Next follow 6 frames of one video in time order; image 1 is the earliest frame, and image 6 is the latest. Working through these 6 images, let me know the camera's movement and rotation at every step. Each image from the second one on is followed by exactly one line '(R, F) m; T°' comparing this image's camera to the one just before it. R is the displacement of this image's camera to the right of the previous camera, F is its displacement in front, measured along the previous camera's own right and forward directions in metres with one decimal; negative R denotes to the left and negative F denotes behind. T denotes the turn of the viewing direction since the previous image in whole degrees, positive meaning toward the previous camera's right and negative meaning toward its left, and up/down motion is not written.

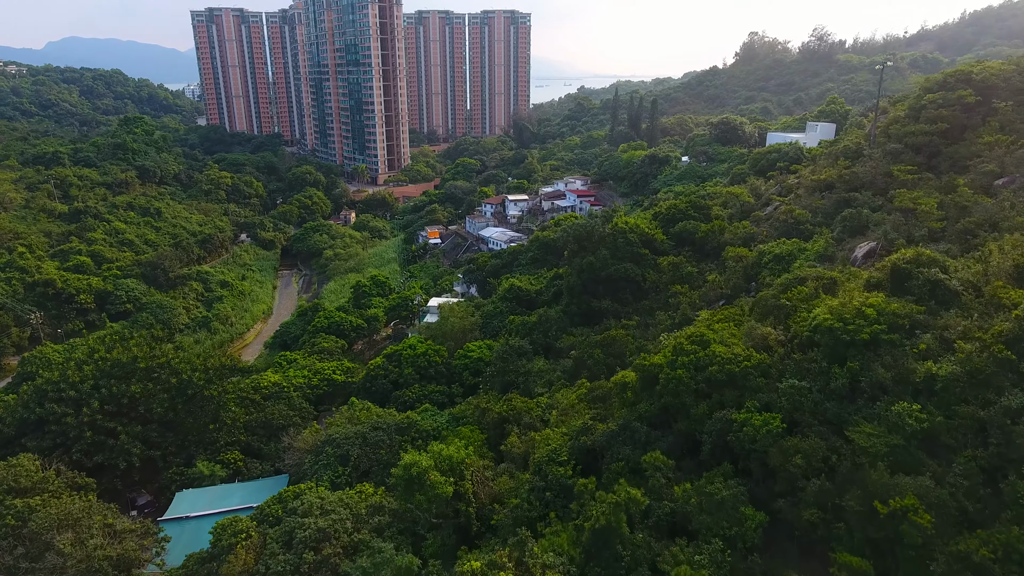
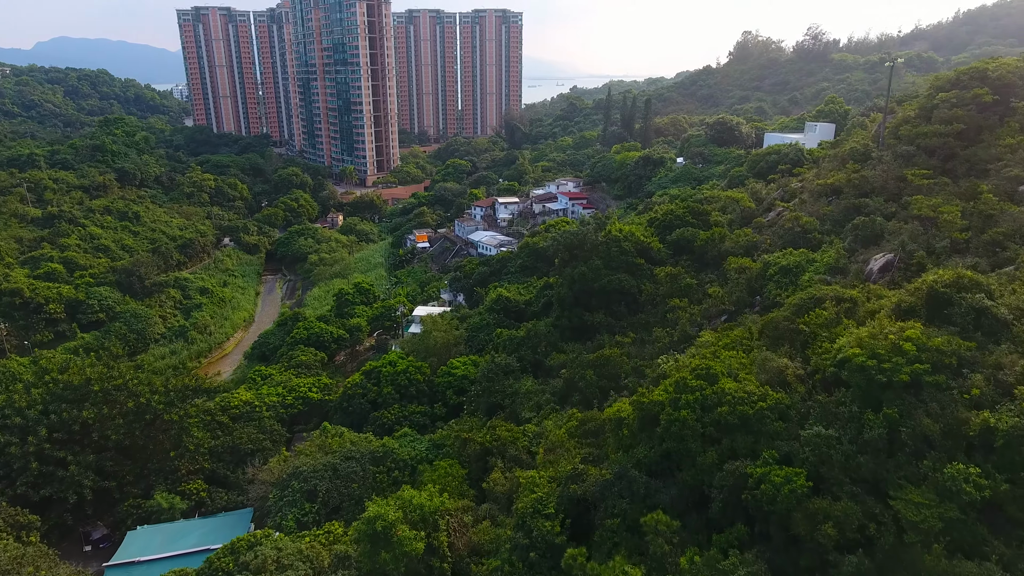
(+0.3, +1.6) m; +1°
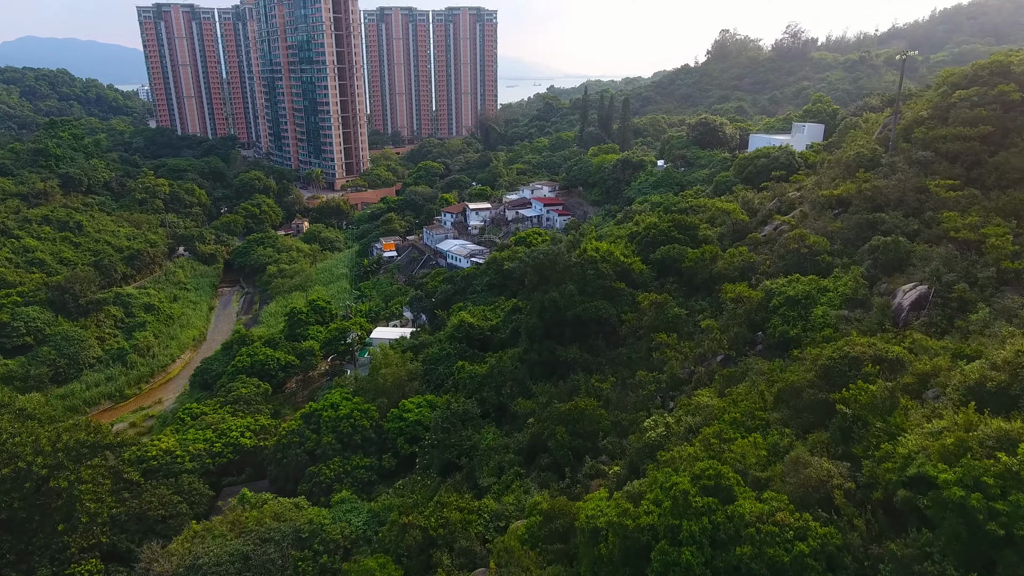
(+0.6, +3.3) m; +2°
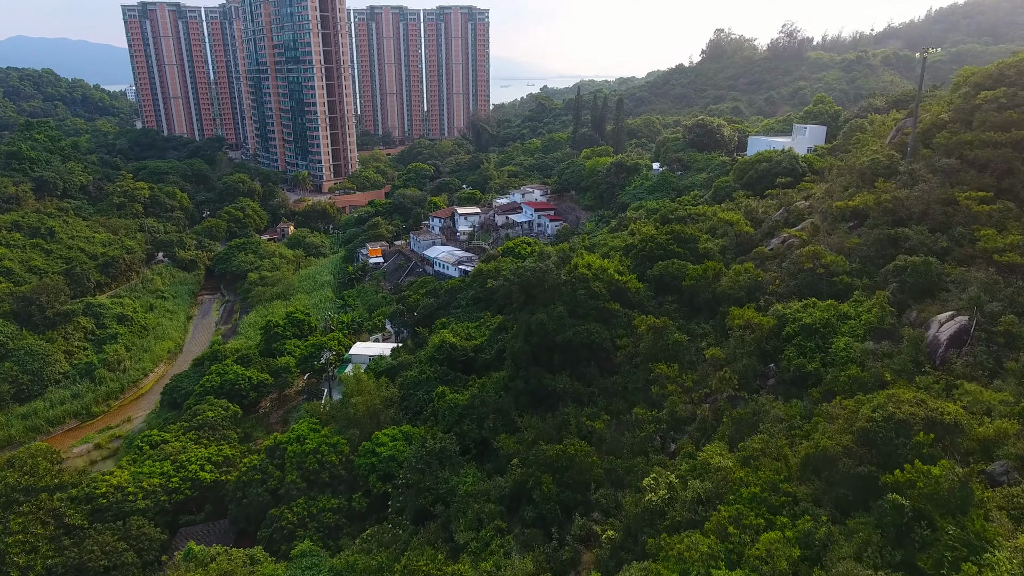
(+0.3, +1.9) m; 0°
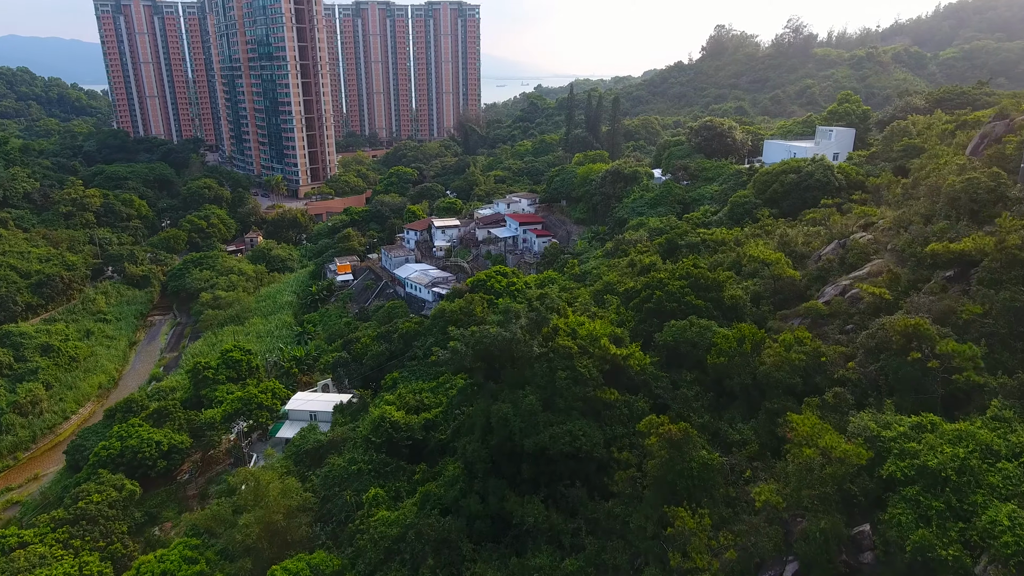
(+0.9, +5.6) m; 0°
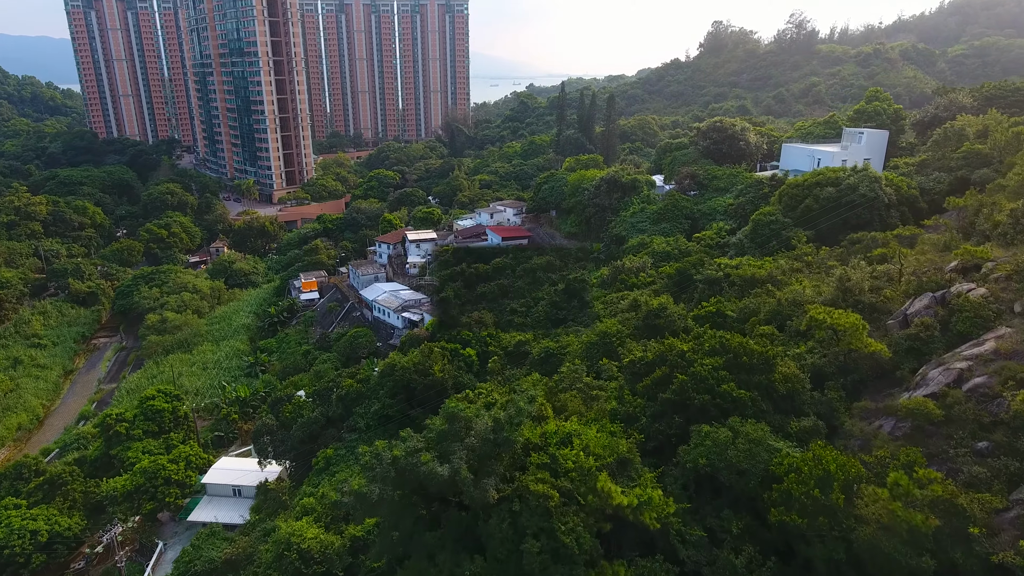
(+0.7, +4.9) m; +1°
